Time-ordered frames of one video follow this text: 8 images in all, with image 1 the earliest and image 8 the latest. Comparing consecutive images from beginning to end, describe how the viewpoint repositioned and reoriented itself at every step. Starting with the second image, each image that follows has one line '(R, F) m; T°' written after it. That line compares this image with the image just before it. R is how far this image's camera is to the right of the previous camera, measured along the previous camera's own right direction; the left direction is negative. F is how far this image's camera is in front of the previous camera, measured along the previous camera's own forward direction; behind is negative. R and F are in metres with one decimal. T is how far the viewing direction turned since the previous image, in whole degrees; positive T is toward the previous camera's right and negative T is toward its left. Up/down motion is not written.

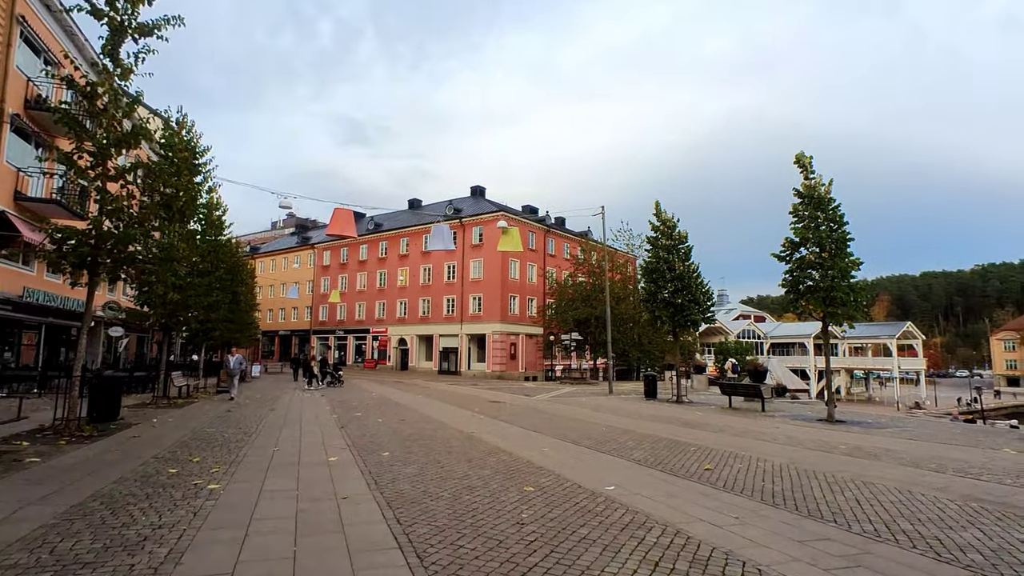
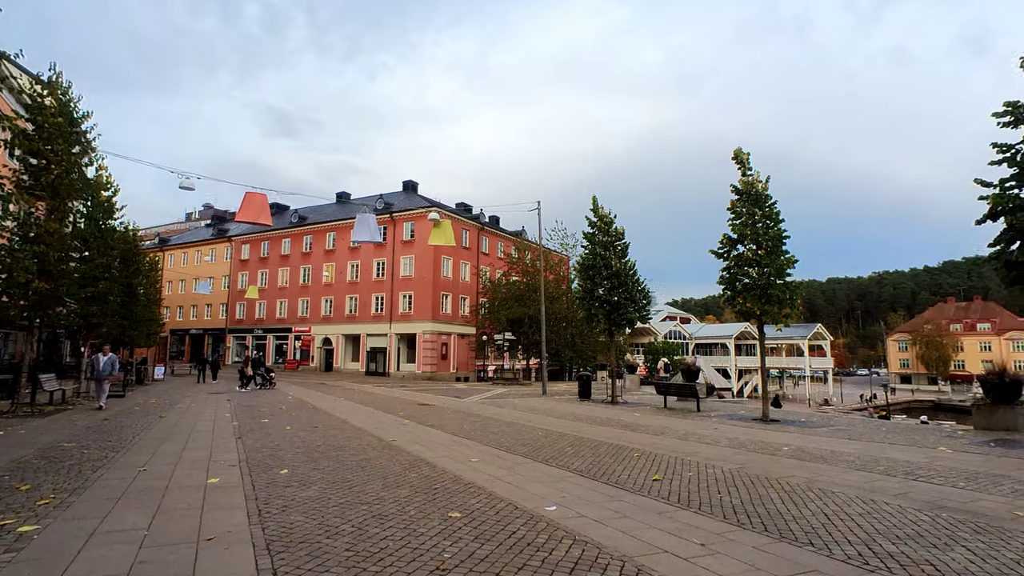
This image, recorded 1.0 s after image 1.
(+0.1, +1.2) m; +7°
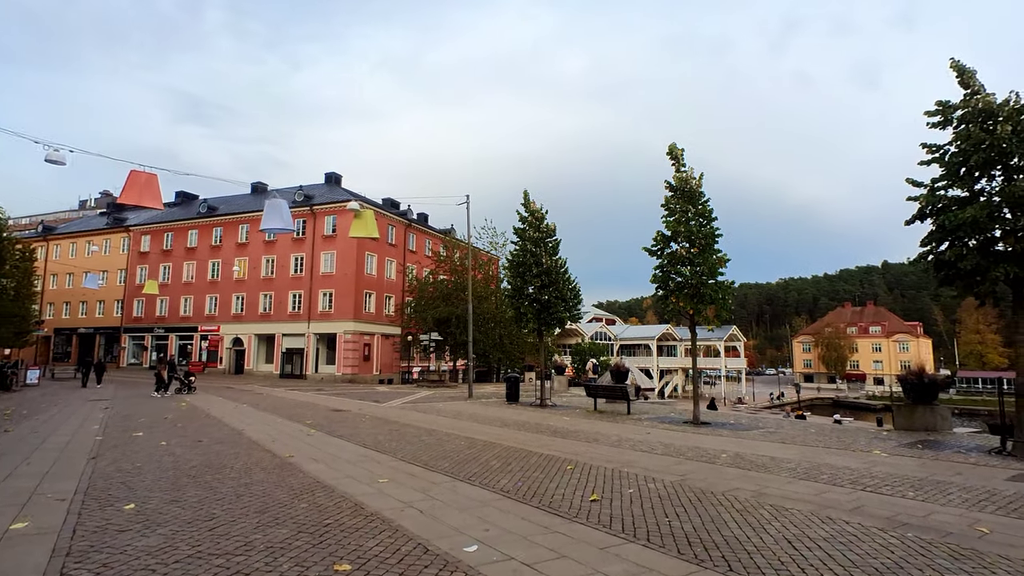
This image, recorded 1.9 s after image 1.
(+0.1, +1.2) m; +7°
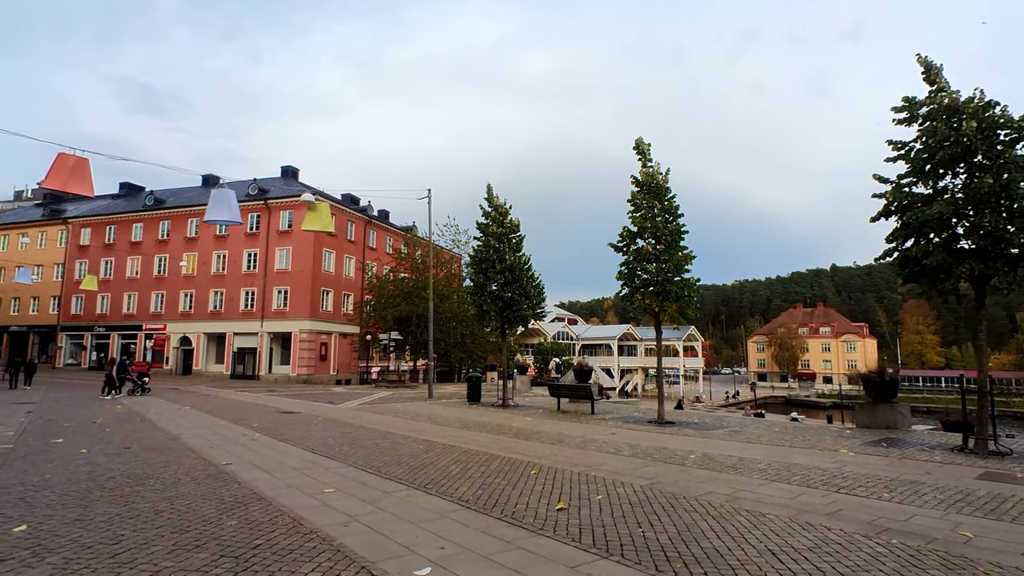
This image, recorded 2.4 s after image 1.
(0.0, +0.6) m; +4°
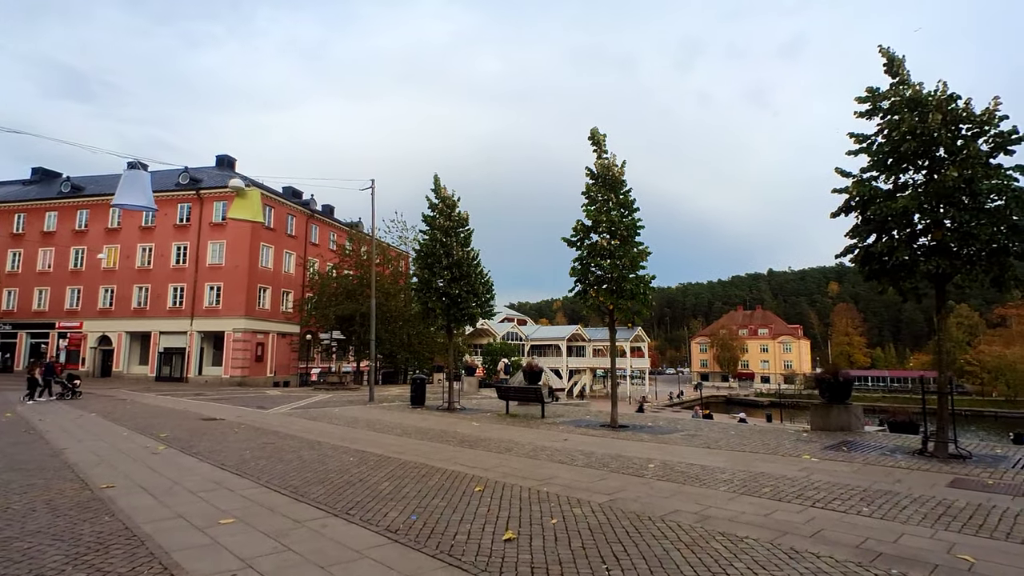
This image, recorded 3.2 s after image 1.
(+0.1, +1.0) m; +5°
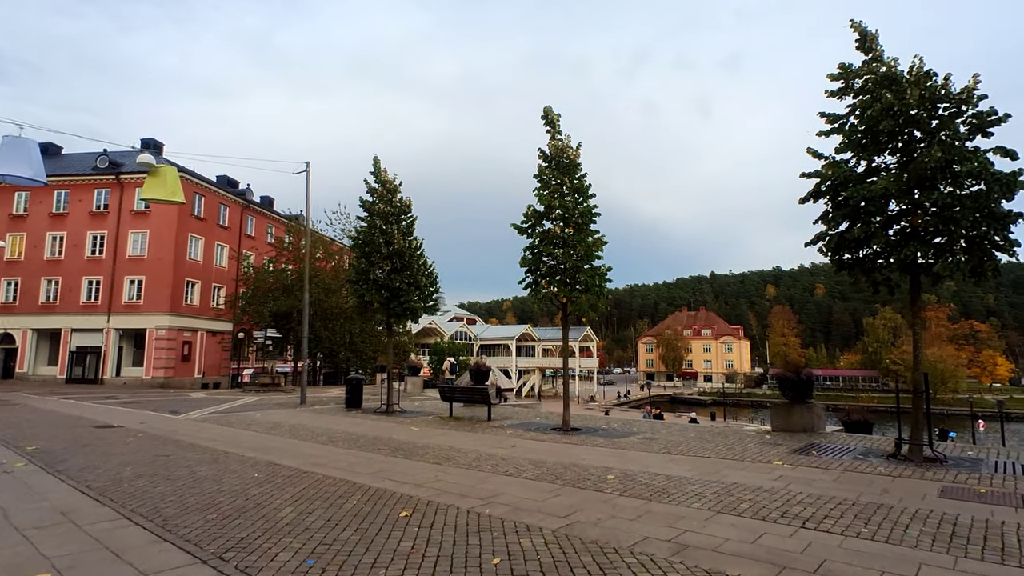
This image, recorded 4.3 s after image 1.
(+0.1, +1.3) m; +5°
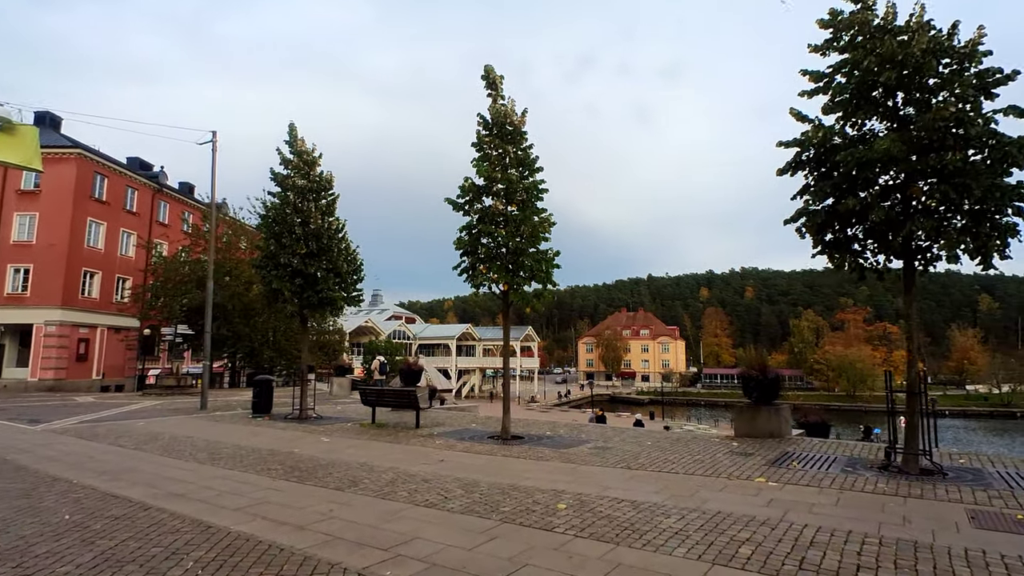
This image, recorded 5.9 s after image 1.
(+0.2, +1.8) m; +6°
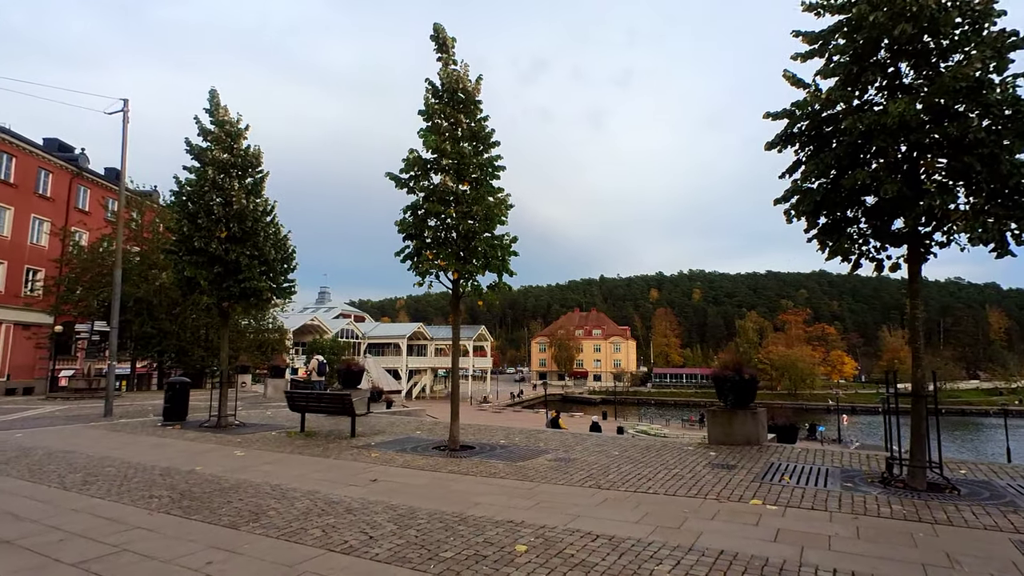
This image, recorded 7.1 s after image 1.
(0.0, +1.4) m; +5°
